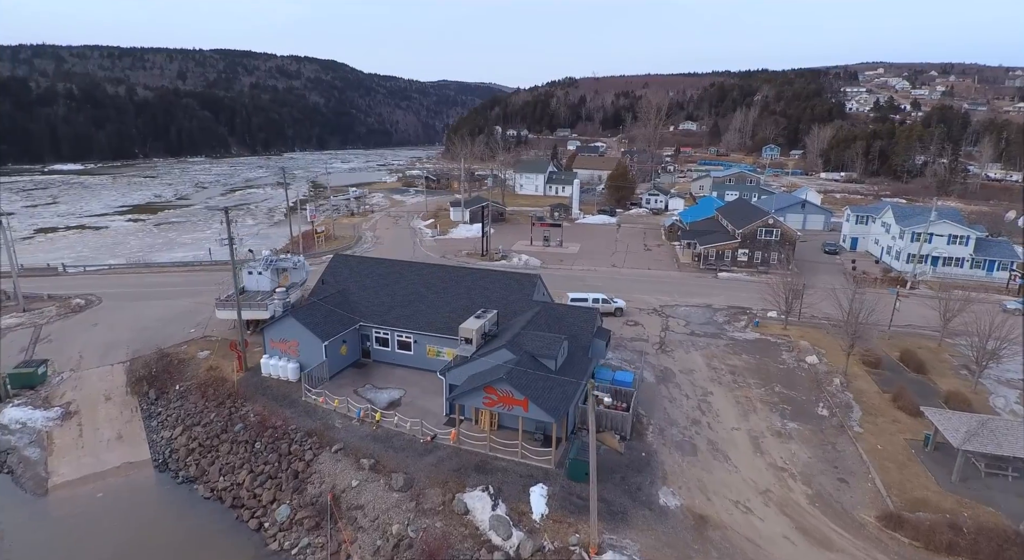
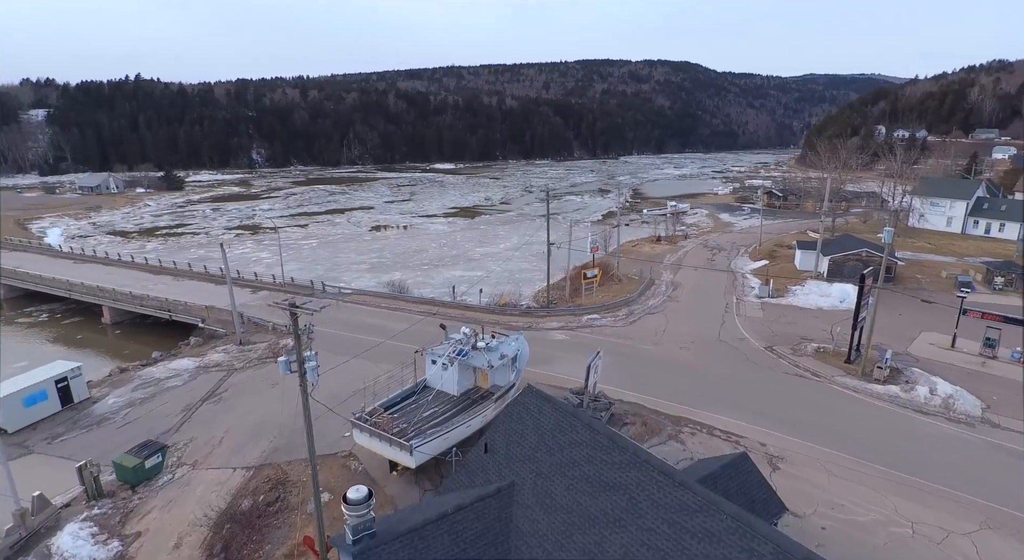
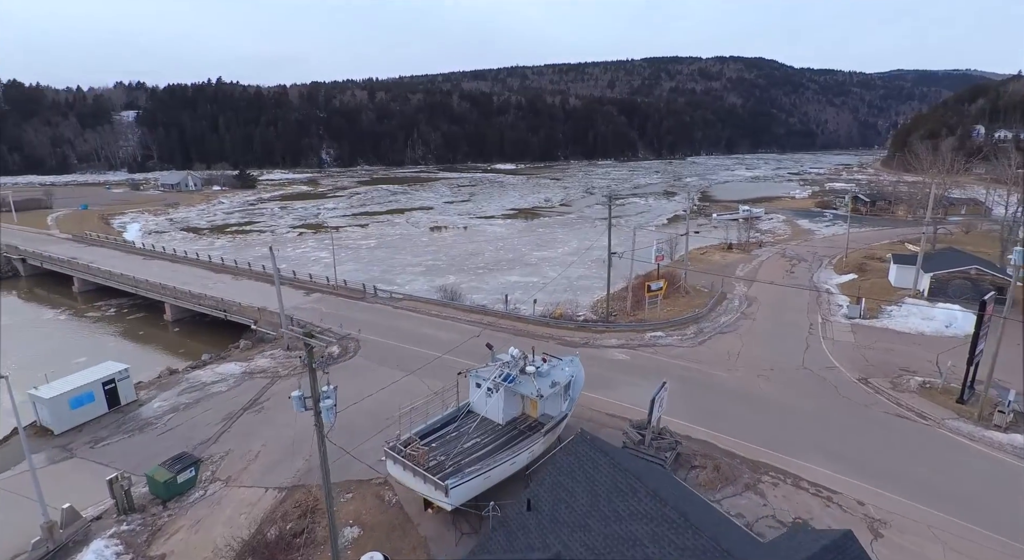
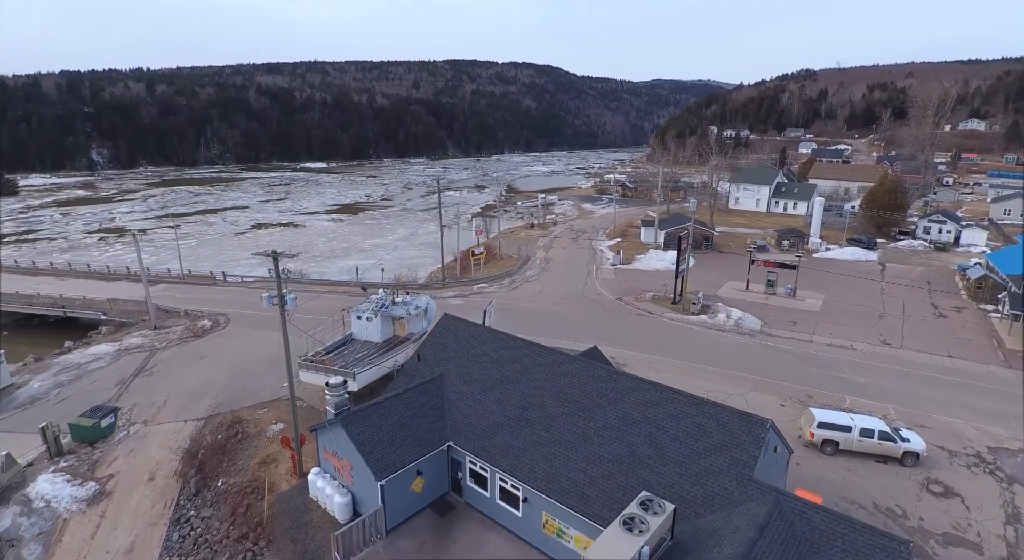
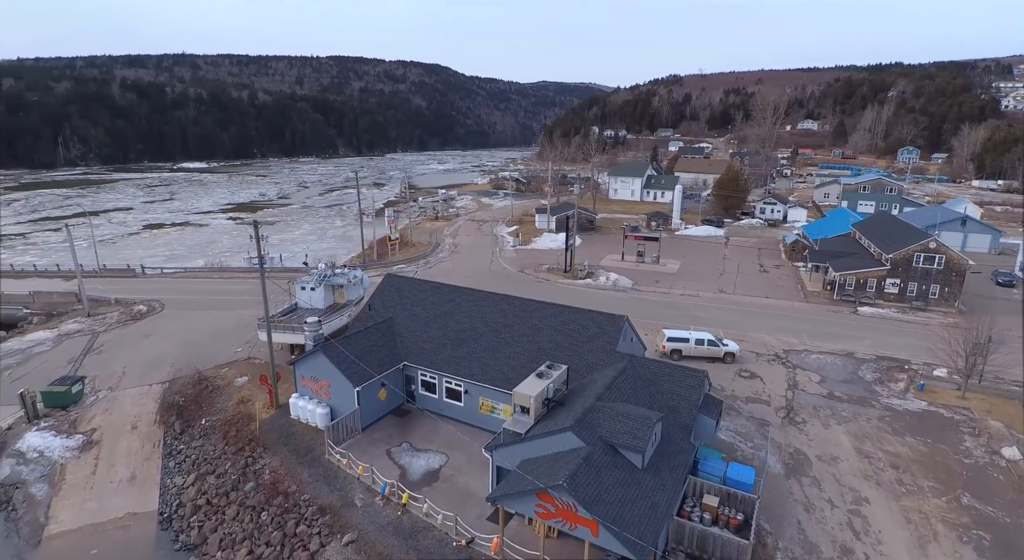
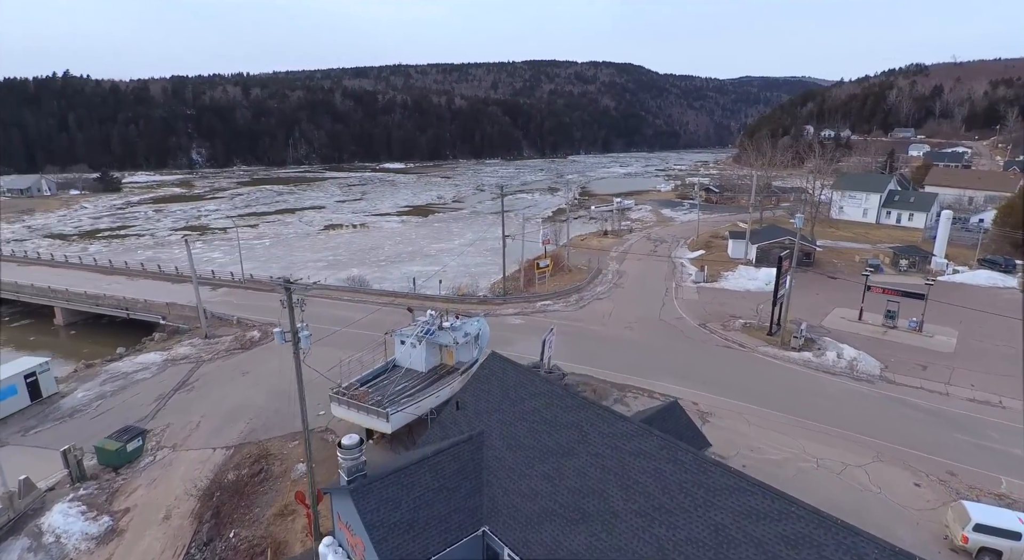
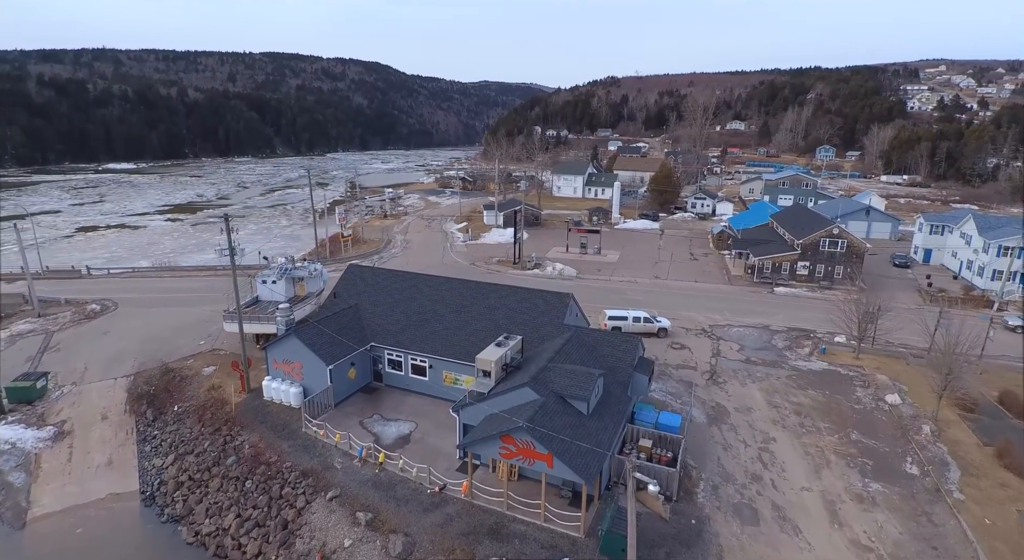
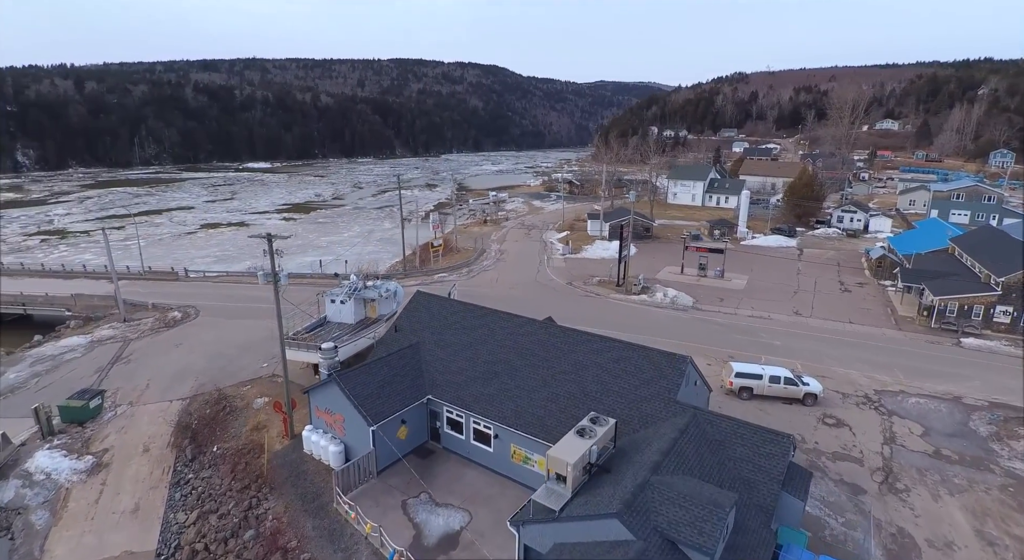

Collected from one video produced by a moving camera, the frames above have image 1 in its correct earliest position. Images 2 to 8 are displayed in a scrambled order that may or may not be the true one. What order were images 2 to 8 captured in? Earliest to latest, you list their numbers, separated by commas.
7, 5, 8, 4, 6, 2, 3
